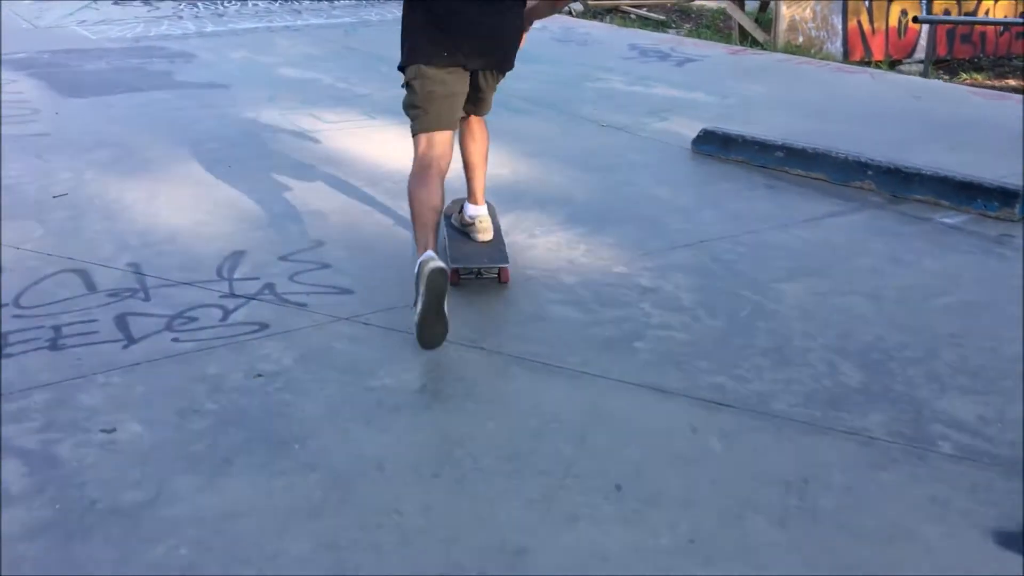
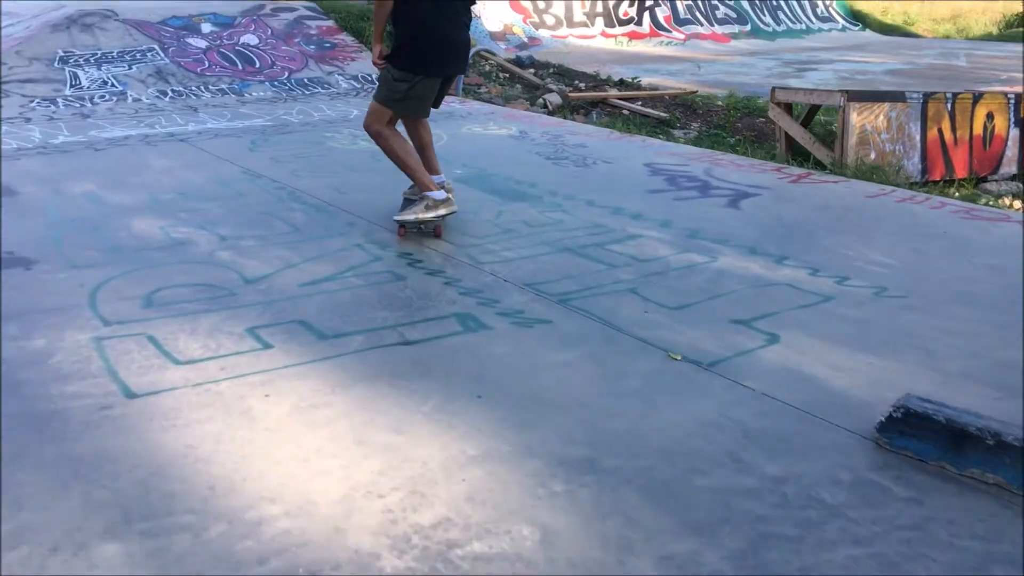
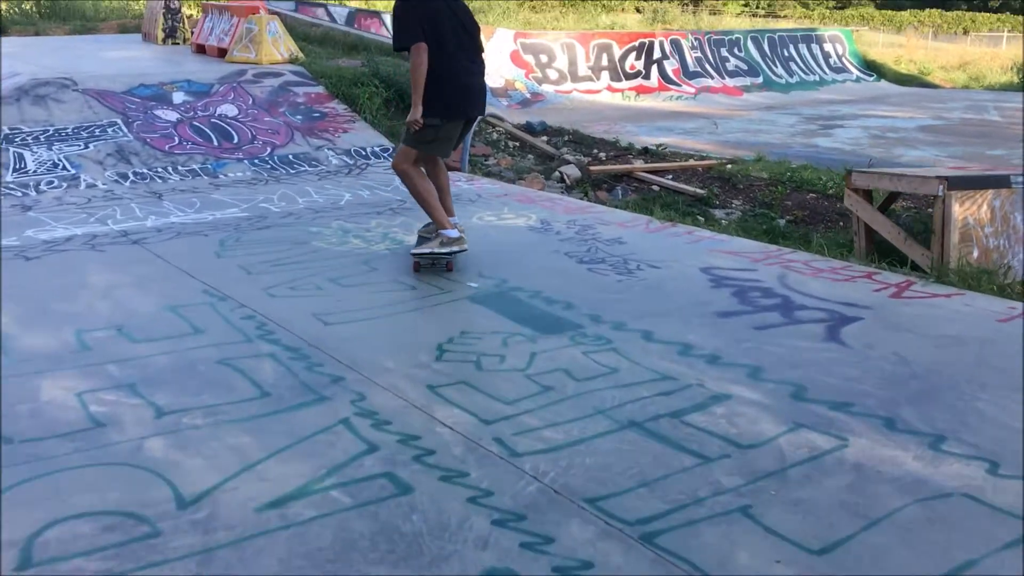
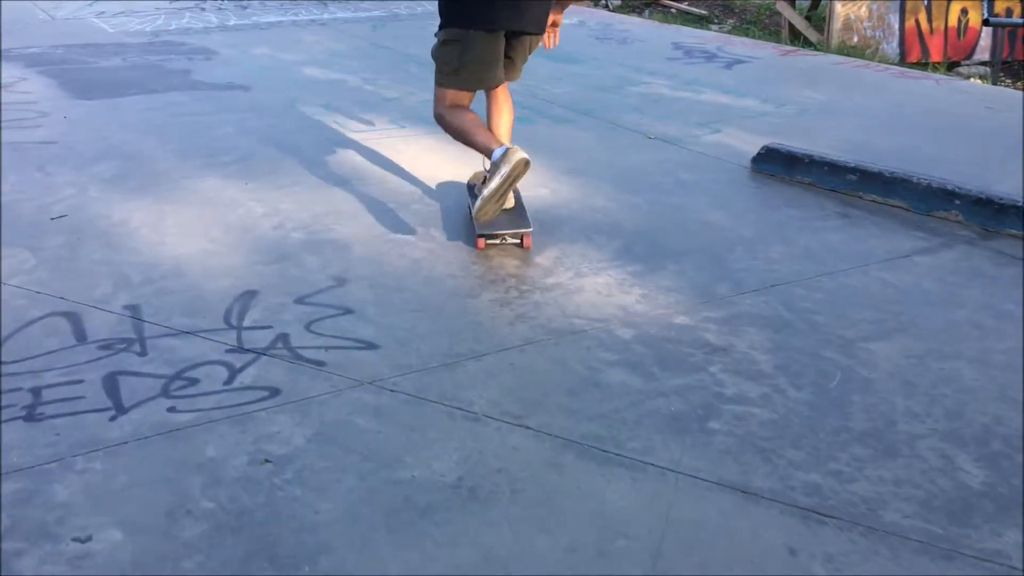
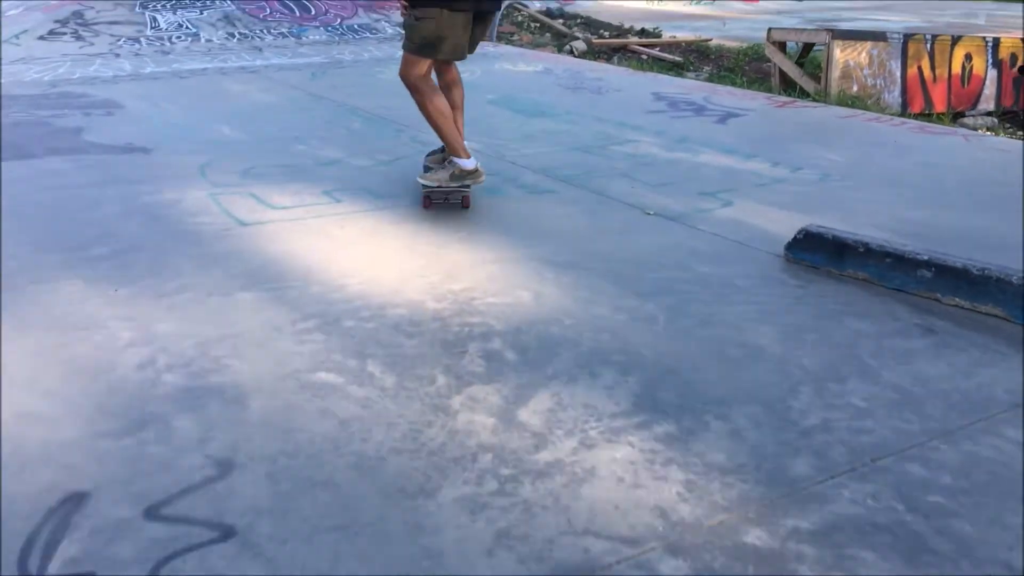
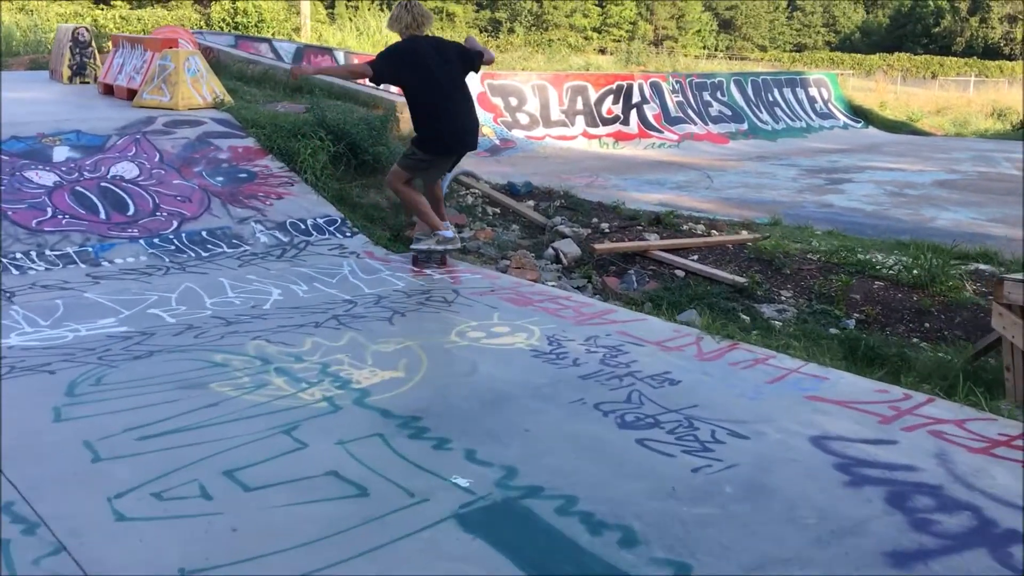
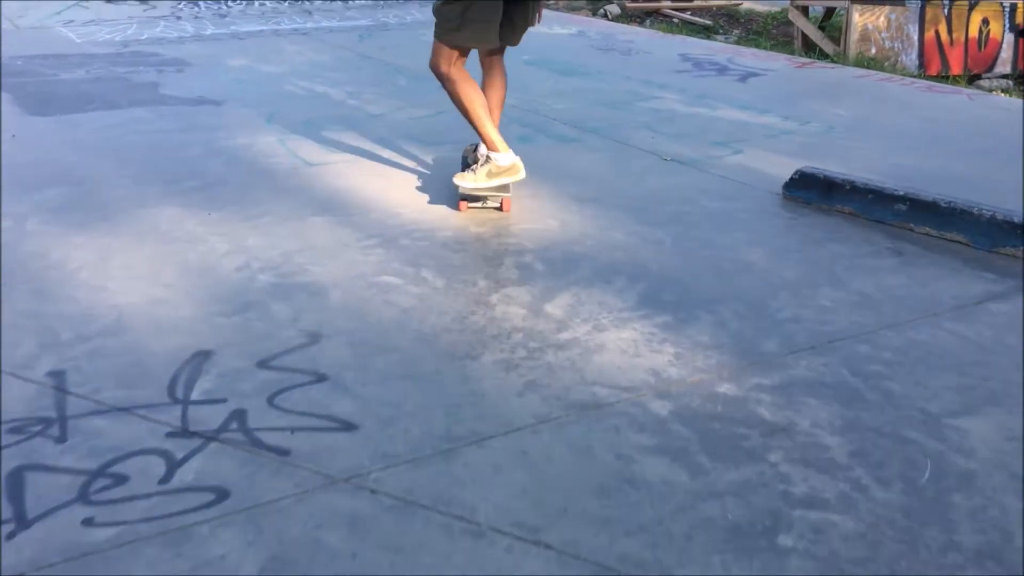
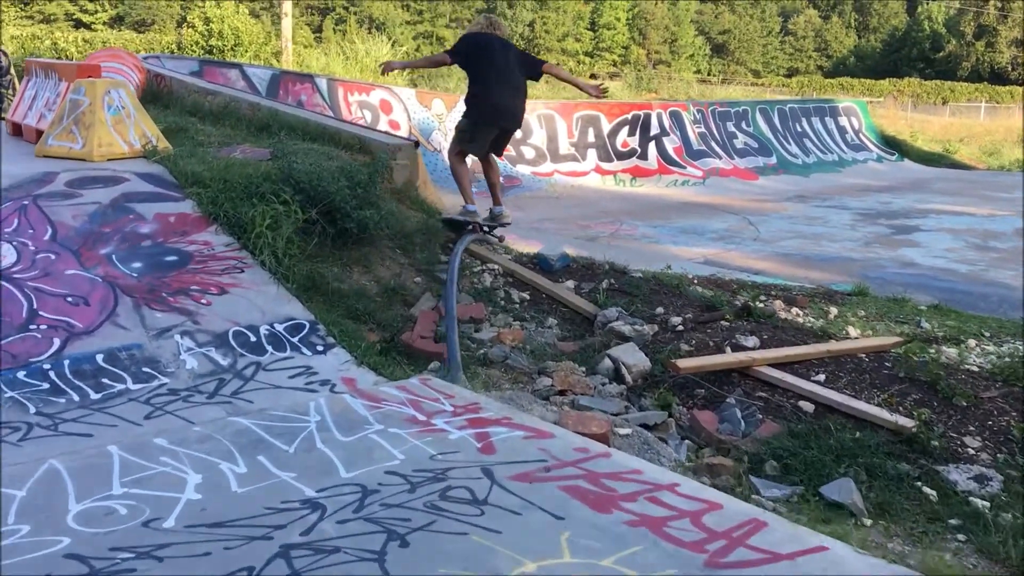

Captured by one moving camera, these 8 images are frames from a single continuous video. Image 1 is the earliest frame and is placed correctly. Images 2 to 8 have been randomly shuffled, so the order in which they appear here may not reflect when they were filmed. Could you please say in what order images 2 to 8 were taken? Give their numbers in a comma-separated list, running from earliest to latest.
4, 7, 5, 2, 3, 6, 8
